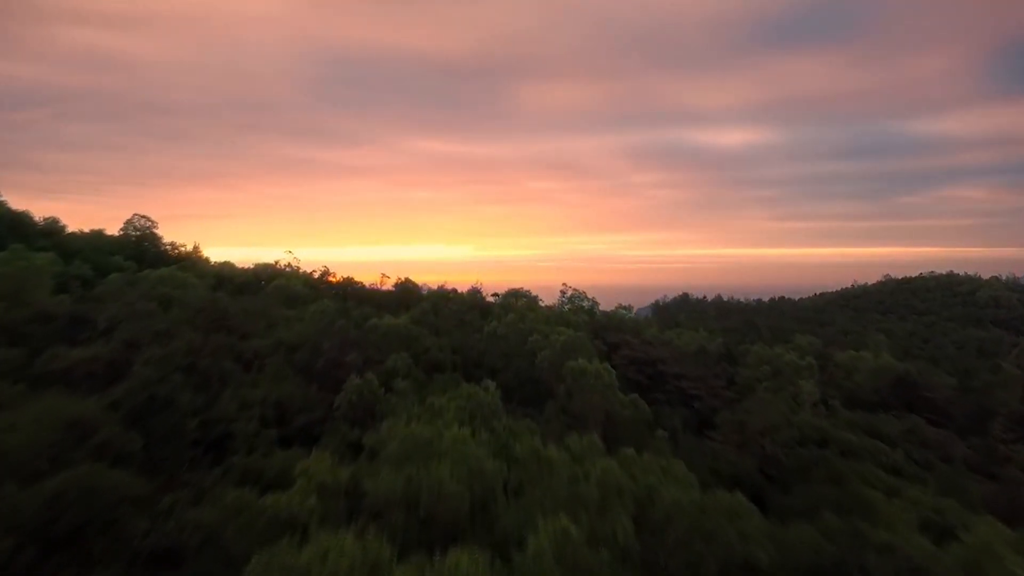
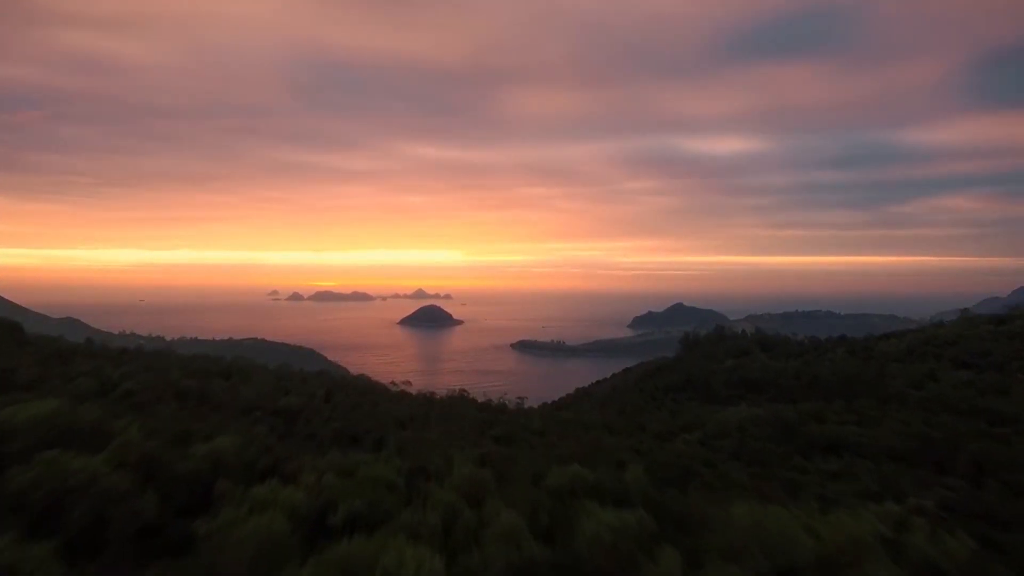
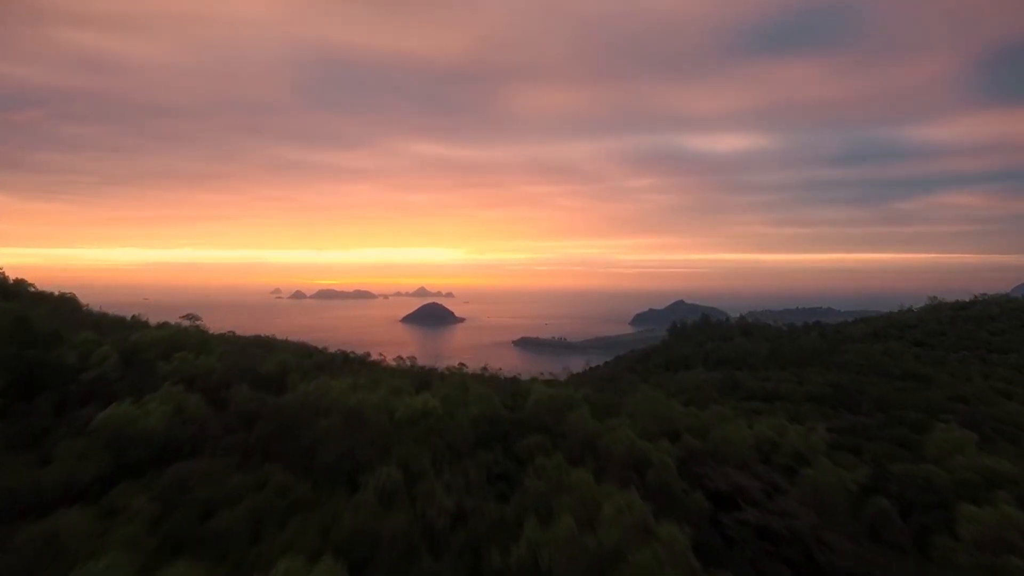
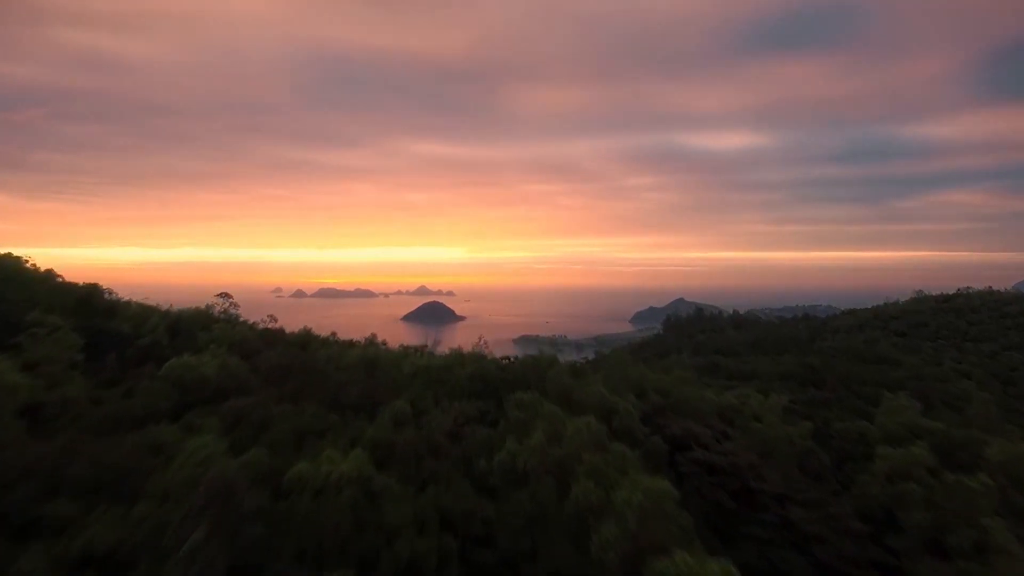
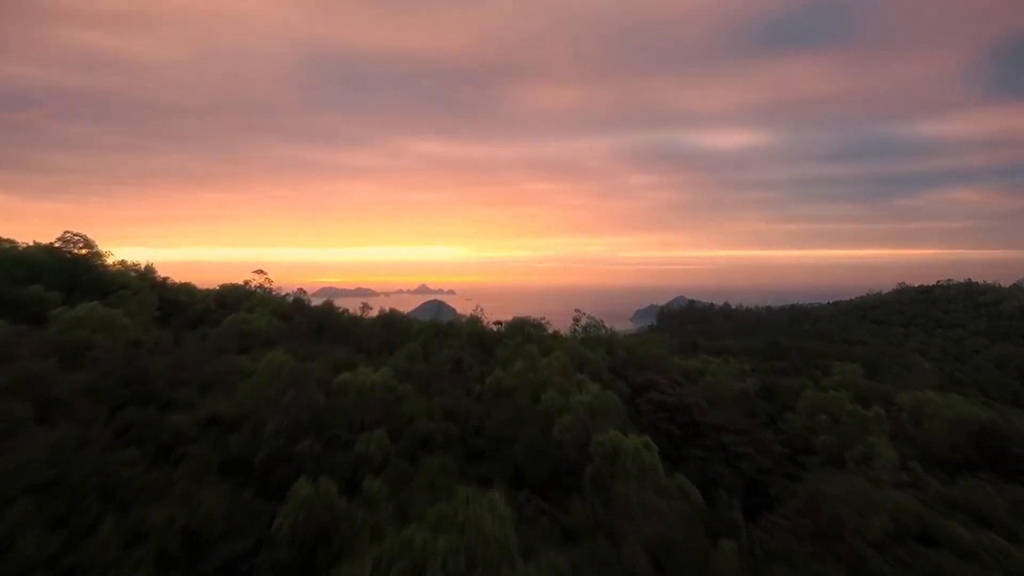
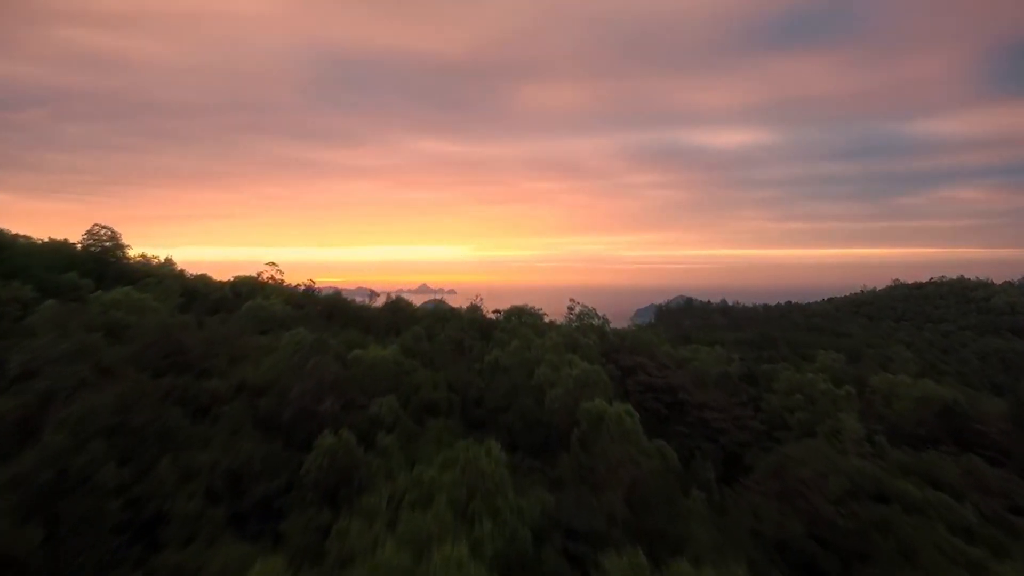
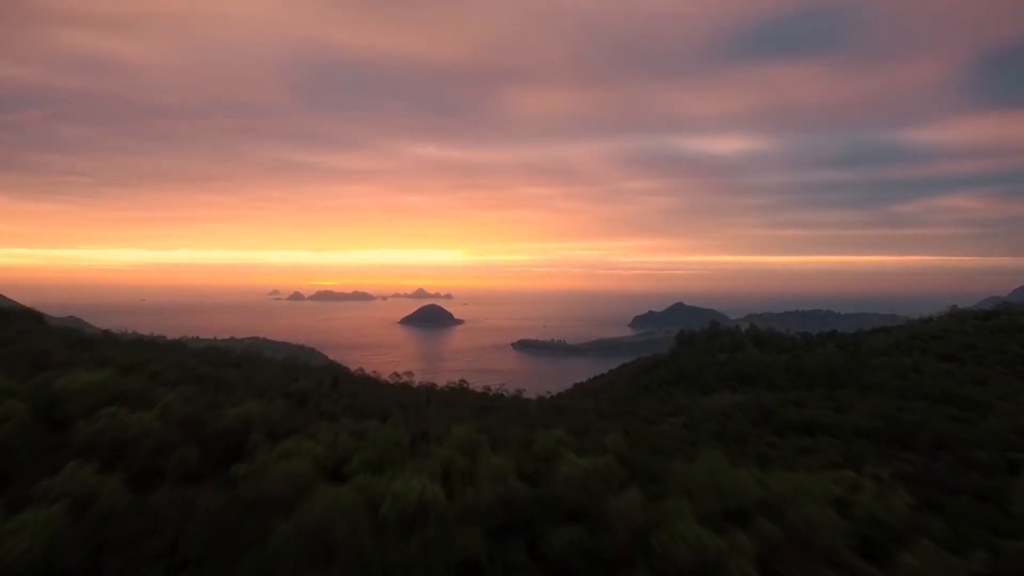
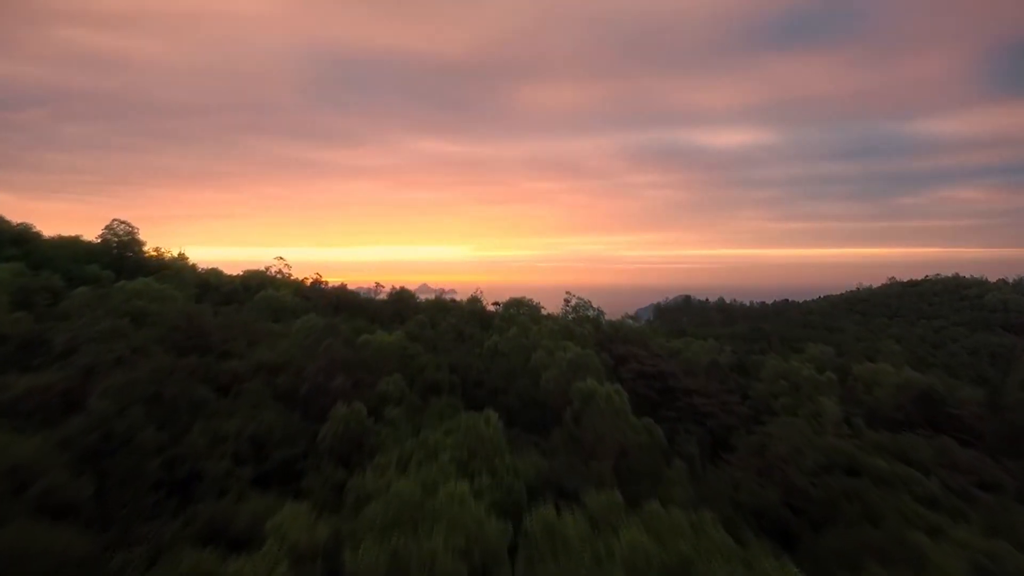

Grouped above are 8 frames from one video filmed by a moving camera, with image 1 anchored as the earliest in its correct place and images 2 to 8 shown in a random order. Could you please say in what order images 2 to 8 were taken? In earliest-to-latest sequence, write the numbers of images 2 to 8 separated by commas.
8, 6, 5, 4, 3, 7, 2
